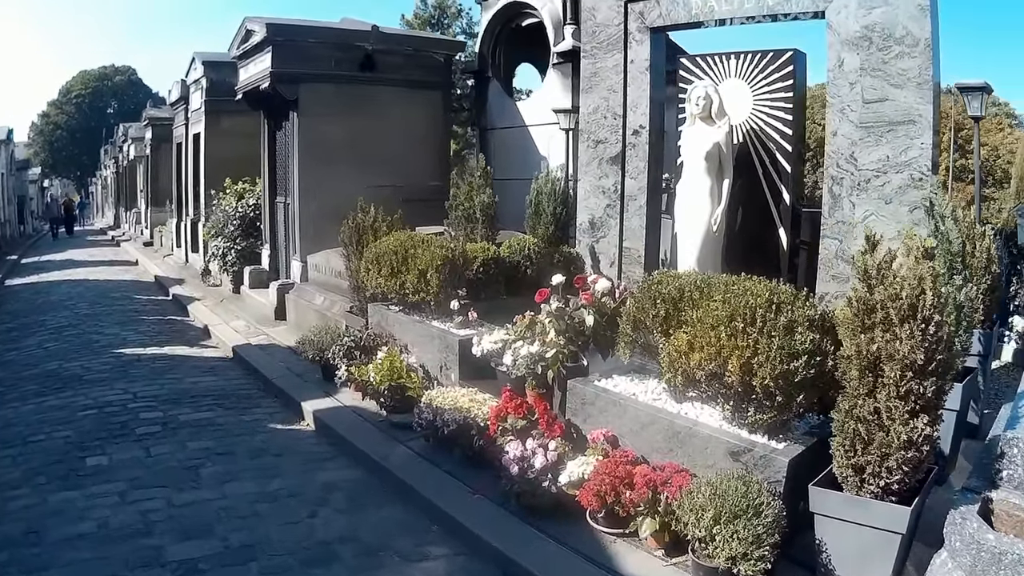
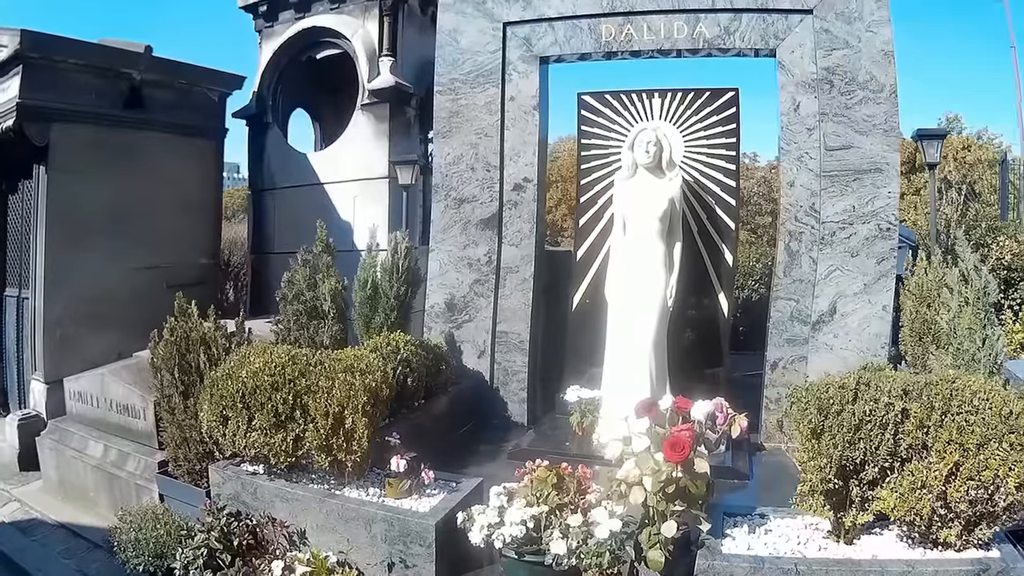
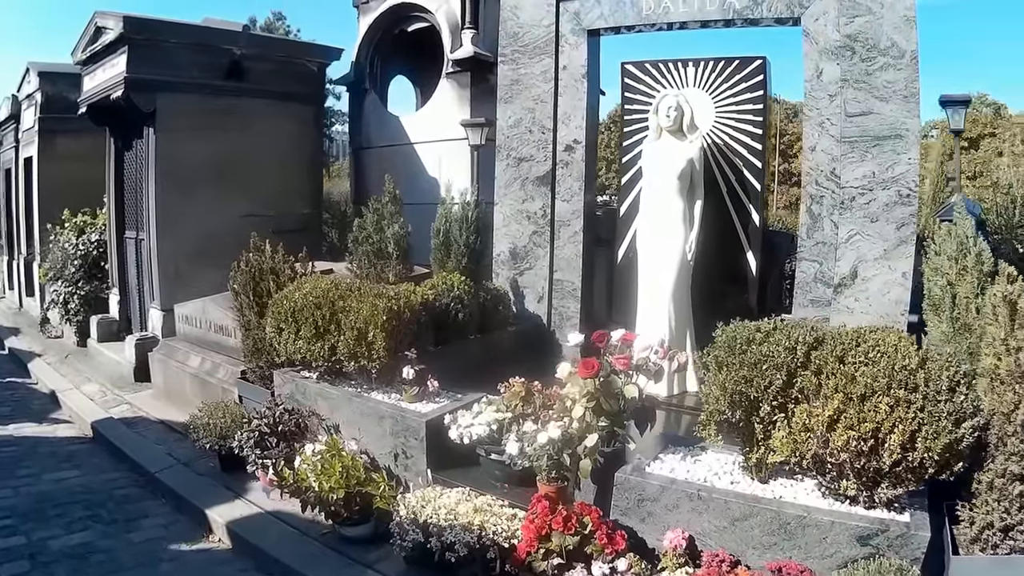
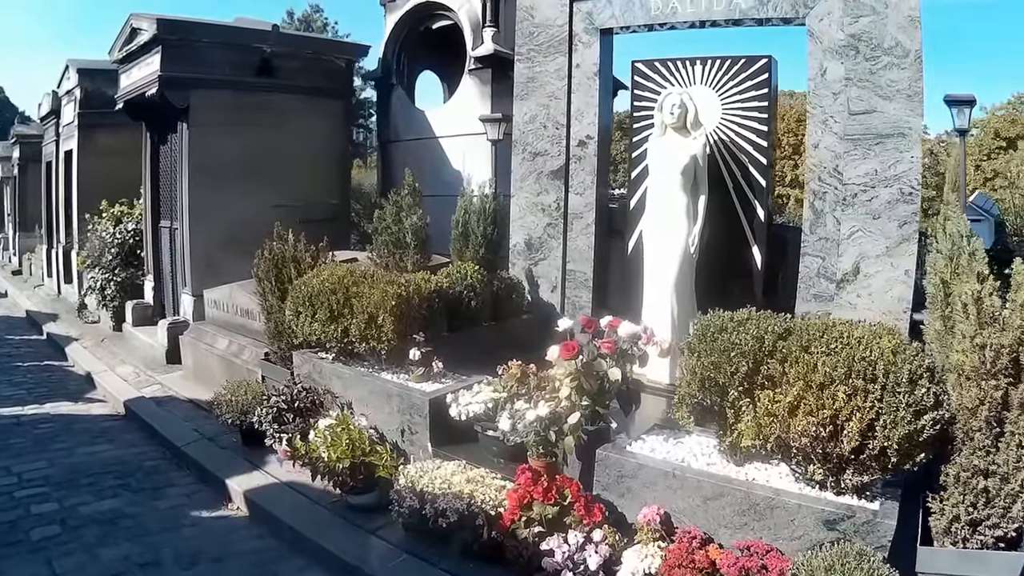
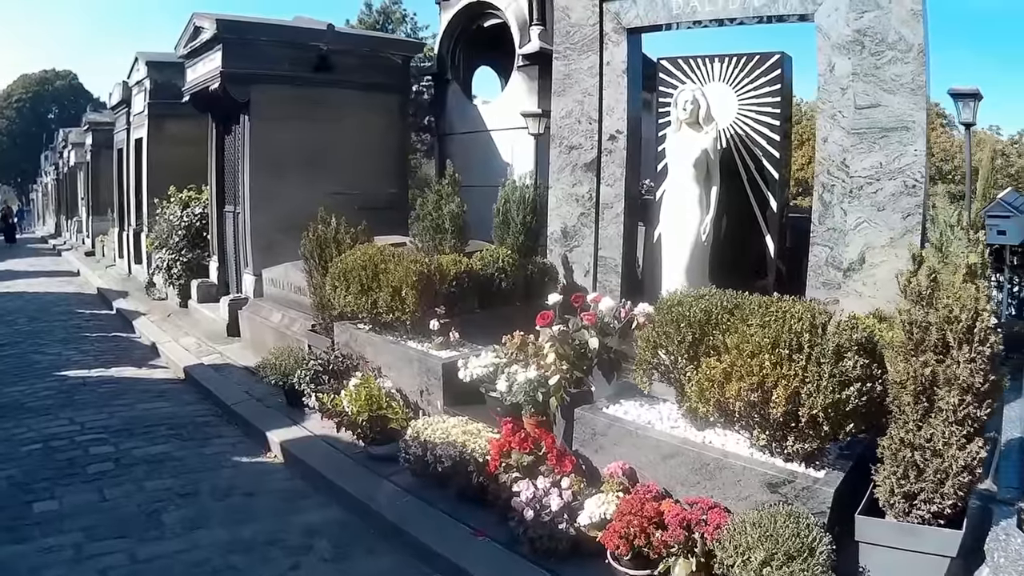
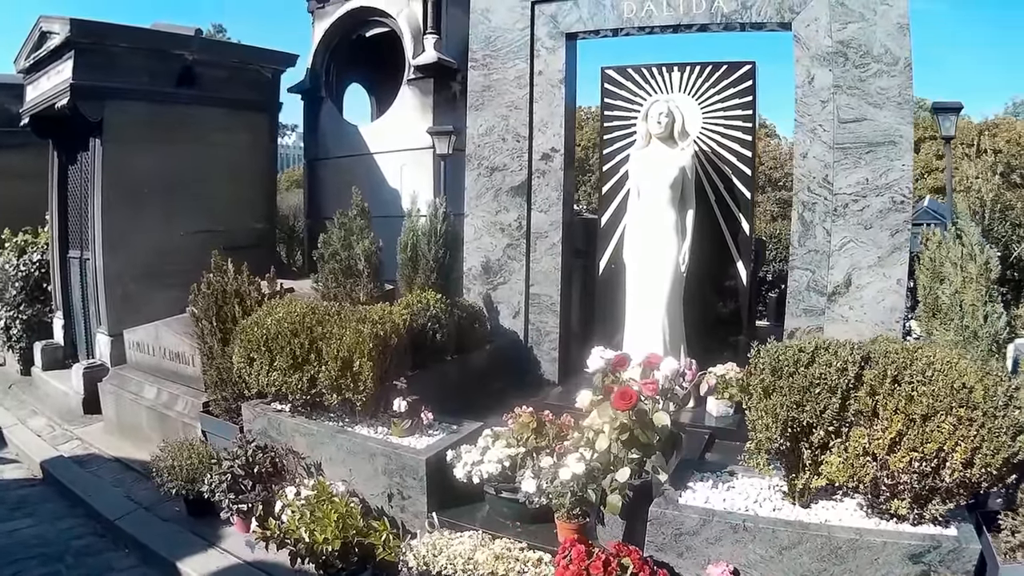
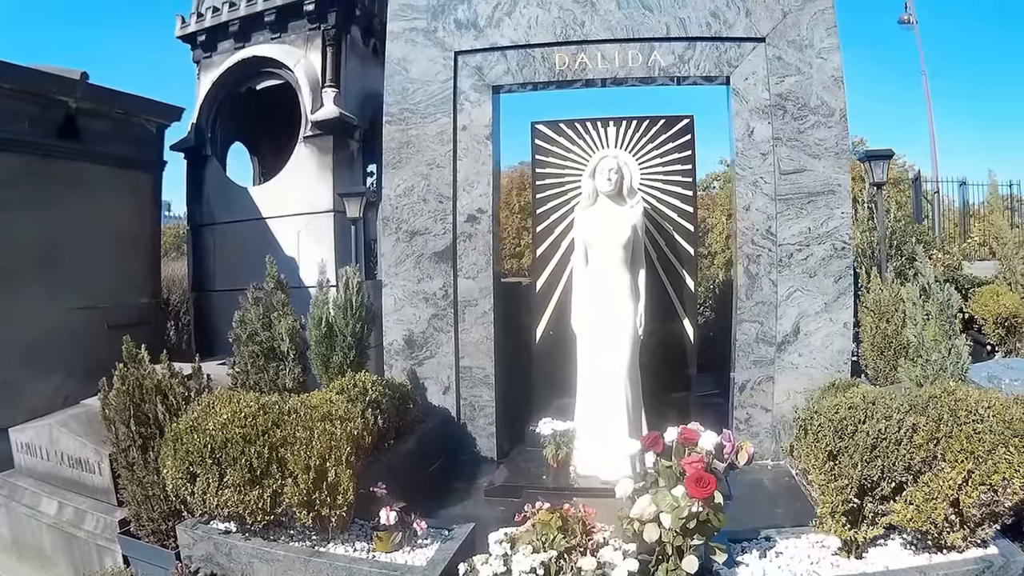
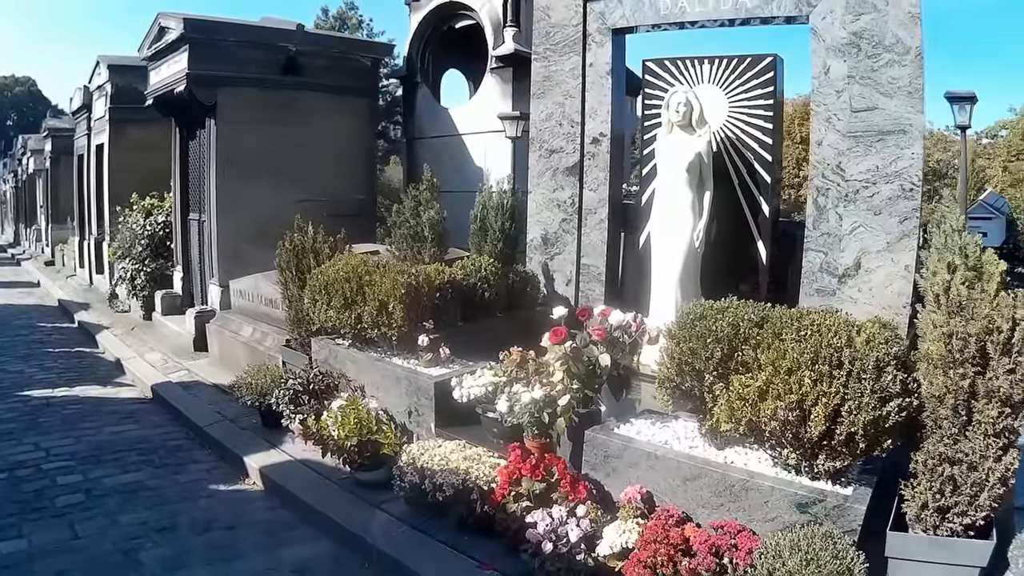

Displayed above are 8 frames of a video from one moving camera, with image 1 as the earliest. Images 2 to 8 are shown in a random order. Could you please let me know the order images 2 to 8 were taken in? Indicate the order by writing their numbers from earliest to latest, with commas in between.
5, 8, 4, 3, 6, 2, 7
